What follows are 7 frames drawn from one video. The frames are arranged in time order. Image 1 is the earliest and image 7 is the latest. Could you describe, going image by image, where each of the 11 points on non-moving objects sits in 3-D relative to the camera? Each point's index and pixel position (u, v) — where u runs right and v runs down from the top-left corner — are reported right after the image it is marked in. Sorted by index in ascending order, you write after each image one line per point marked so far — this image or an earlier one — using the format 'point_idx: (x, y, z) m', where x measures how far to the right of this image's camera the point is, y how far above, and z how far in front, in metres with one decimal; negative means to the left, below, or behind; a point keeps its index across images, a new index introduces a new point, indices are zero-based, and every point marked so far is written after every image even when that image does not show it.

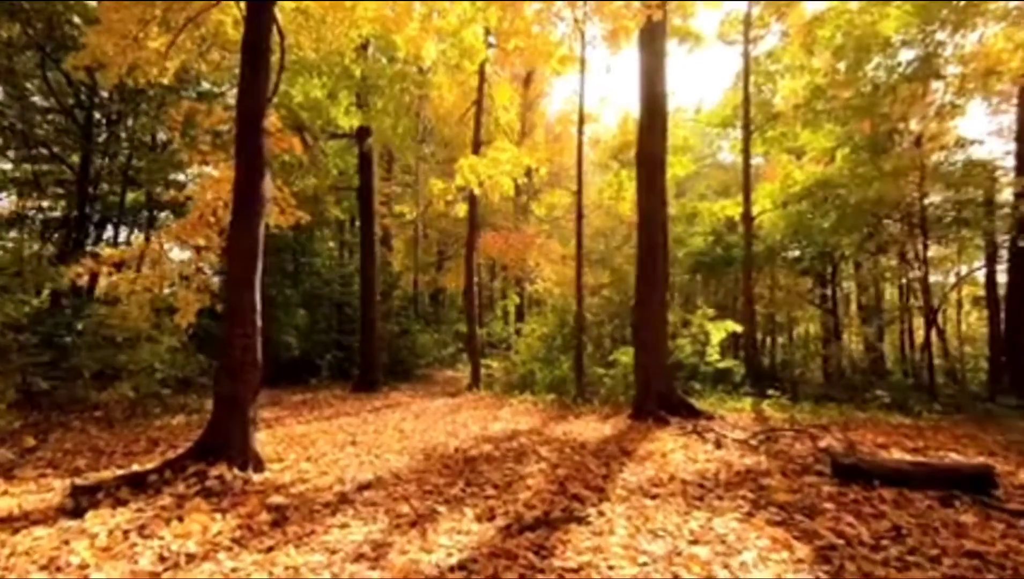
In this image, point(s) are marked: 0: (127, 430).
0: (-4.5, -1.6, +9.5) m
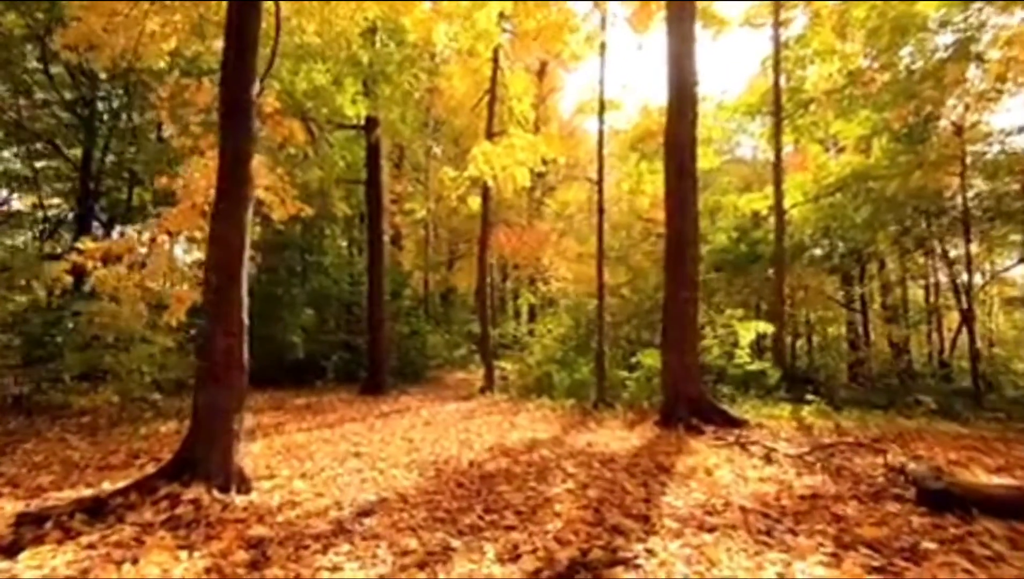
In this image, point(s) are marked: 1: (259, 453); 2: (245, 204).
0: (-4.3, -1.6, +8.7) m
1: (-2.4, -1.6, +7.7) m
2: (-2.0, +0.6, +6.0) m
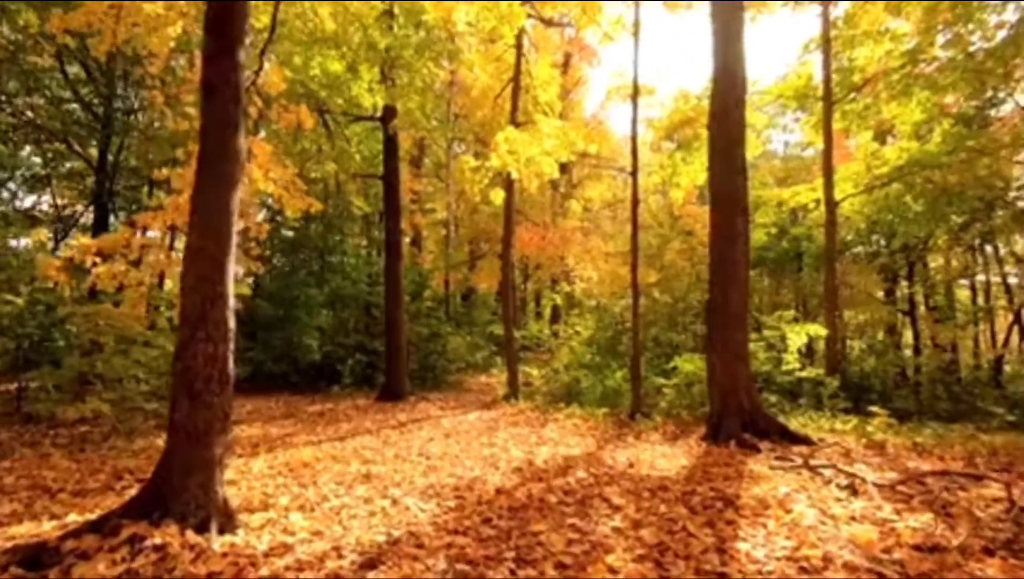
0: (-4.0, -1.6, +7.8) m
1: (-2.1, -1.5, +6.8) m
2: (-1.7, +0.7, +5.1) m
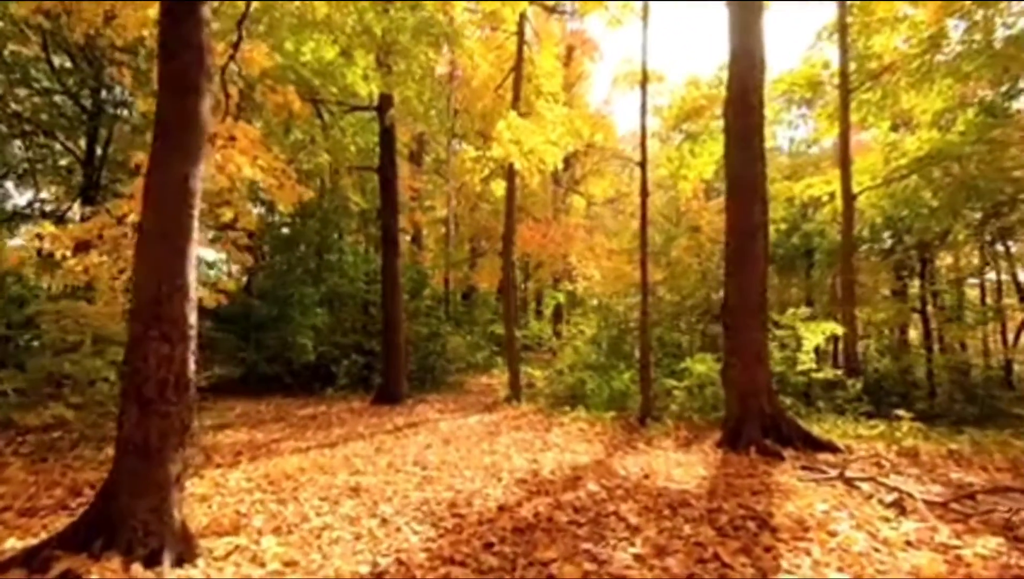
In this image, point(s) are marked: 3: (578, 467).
0: (-3.9, -1.5, +7.2) m
1: (-2.1, -1.5, +6.2) m
2: (-1.7, +0.7, +4.4) m
3: (+0.6, -1.6, +7.4) m
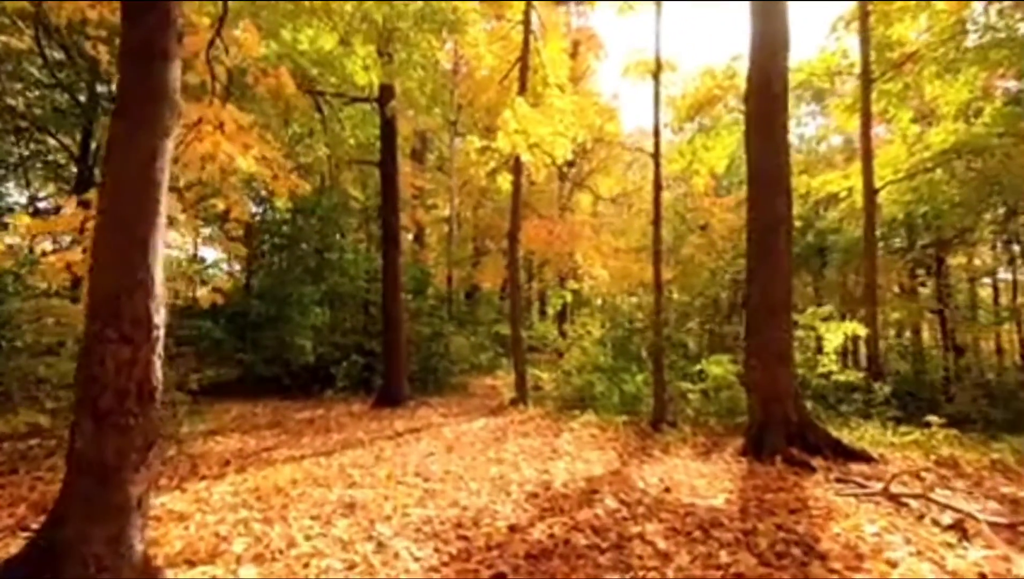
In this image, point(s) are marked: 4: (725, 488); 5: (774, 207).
0: (-3.9, -1.5, +6.6) m
1: (-2.0, -1.5, +5.6) m
2: (-1.7, +0.7, +3.9) m
3: (+0.7, -1.6, +6.9) m
4: (+1.7, -1.5, +6.4) m
5: (+2.6, +0.8, +8.3) m
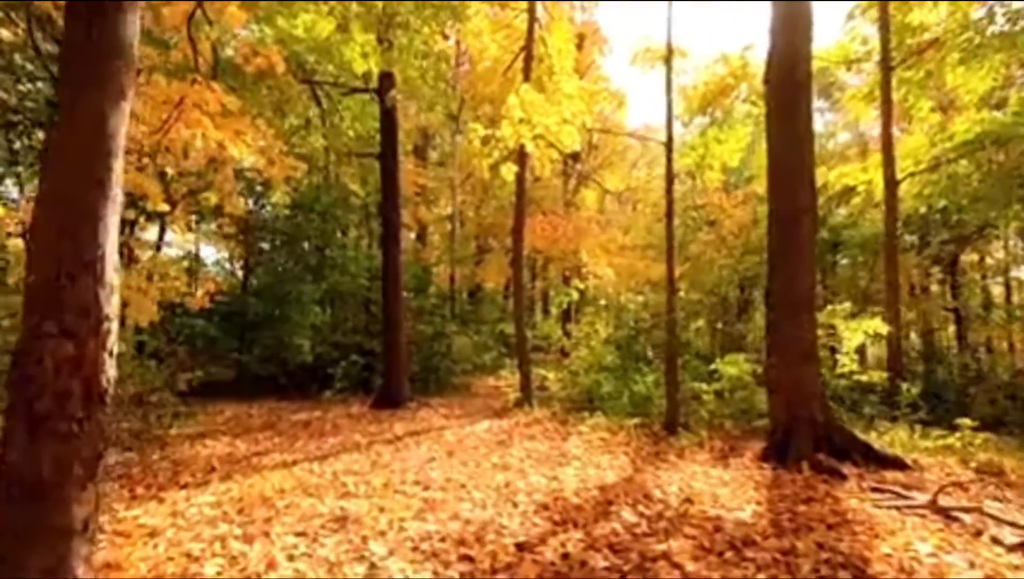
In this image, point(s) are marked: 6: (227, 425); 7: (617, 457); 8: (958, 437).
0: (-3.8, -1.4, +6.1) m
1: (-2.0, -1.4, +5.1) m
2: (-1.6, +0.8, +3.4) m
3: (+0.7, -1.5, +6.4) m
4: (+1.7, -1.5, +5.9) m
5: (+2.7, +0.9, +7.7) m
6: (-3.8, -1.8, +10.9) m
7: (+1.0, -1.7, +8.1) m
8: (+4.4, -1.4, +8.0) m
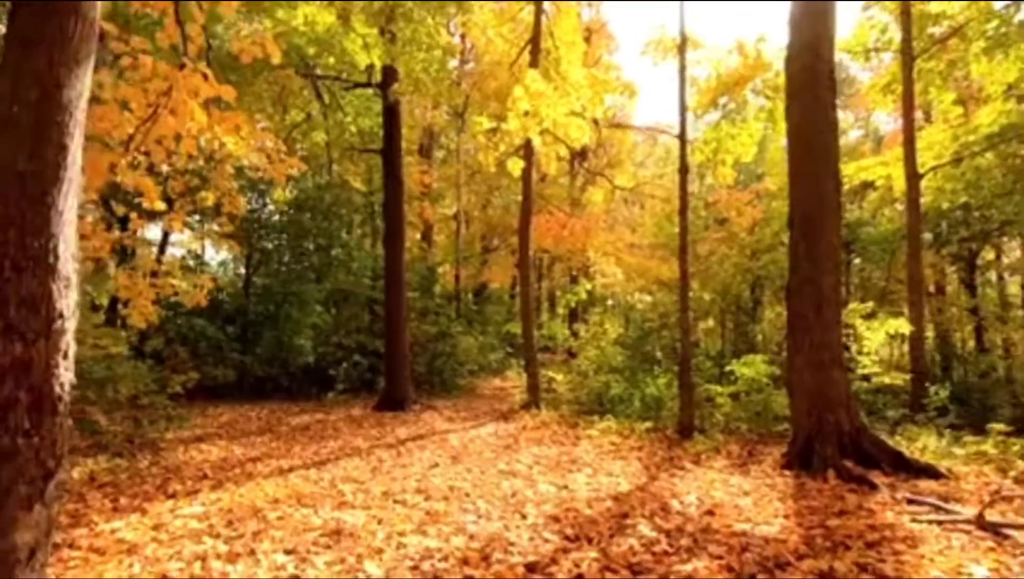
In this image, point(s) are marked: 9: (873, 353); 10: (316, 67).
0: (-3.7, -1.4, +5.8) m
1: (-1.9, -1.4, +4.7) m
2: (-1.6, +0.8, +3.0) m
3: (+0.8, -1.5, +6.0) m
4: (+1.8, -1.5, +5.5) m
5: (+2.8, +0.9, +7.3) m
6: (-3.7, -1.8, +10.5) m
7: (+1.1, -1.6, +7.7) m
8: (+4.4, -1.4, +7.6) m
9: (+4.7, -0.8, +10.6) m
10: (-3.0, +3.4, +12.7) m
